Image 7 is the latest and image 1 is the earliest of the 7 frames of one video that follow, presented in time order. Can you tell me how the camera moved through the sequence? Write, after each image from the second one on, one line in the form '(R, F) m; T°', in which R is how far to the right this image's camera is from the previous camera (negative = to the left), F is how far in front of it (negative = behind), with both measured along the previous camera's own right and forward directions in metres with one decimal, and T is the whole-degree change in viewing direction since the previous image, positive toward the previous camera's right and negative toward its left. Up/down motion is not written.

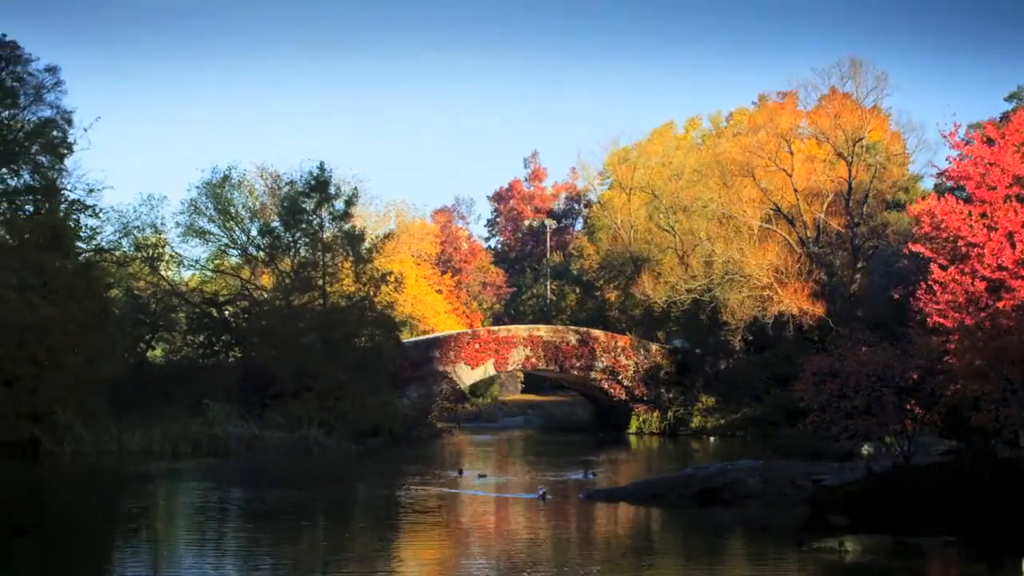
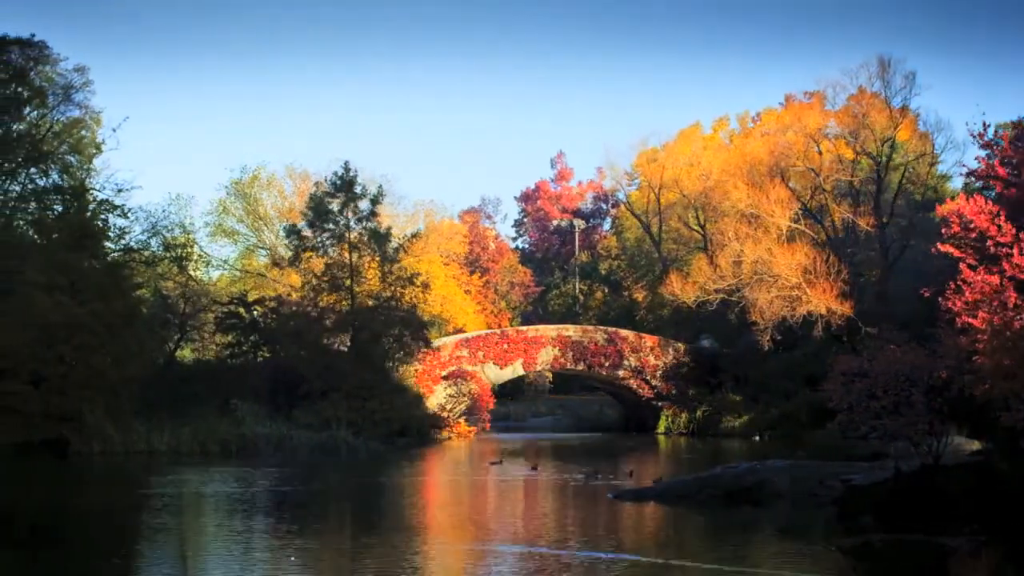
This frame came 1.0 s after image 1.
(-0.7, 0.0) m; 0°
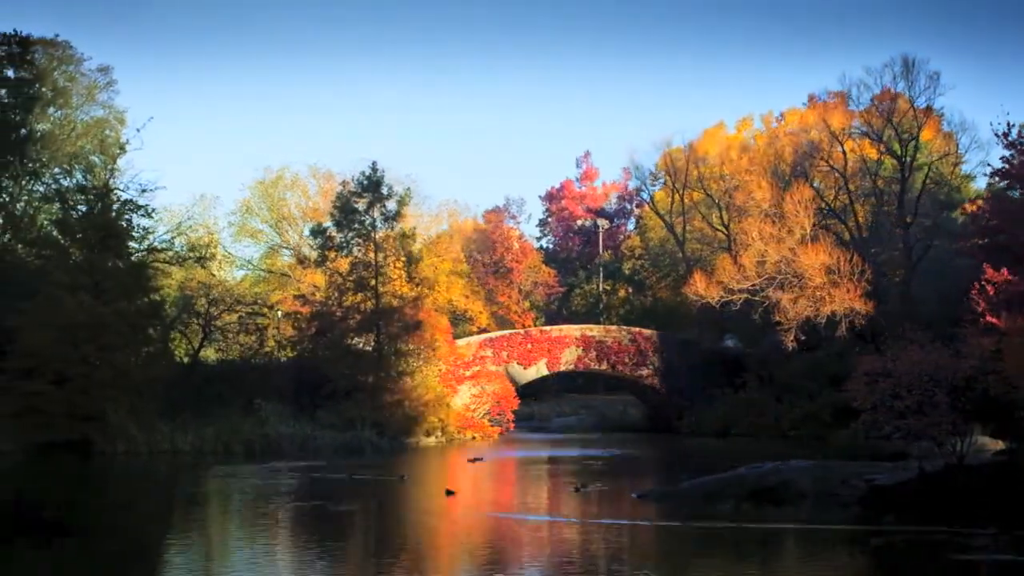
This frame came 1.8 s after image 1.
(-0.8, 0.0) m; 0°
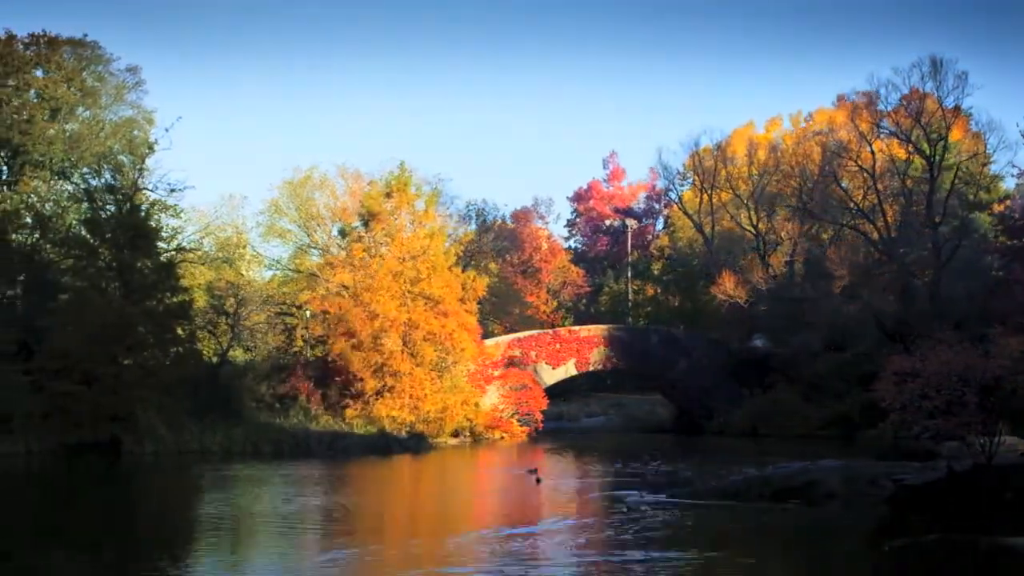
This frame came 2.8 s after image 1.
(-0.9, 0.0) m; 0°
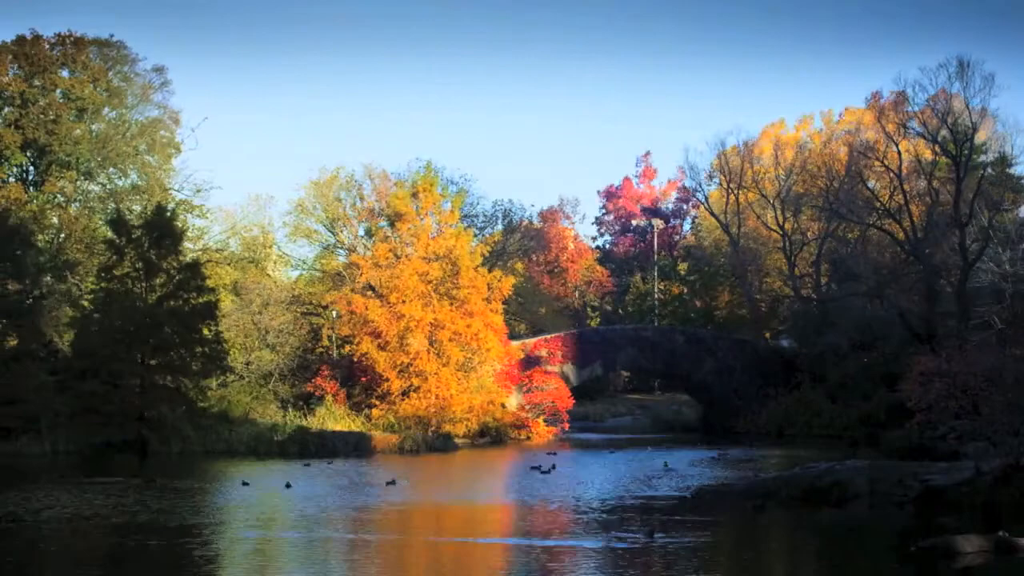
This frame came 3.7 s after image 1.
(-0.8, 0.0) m; 0°
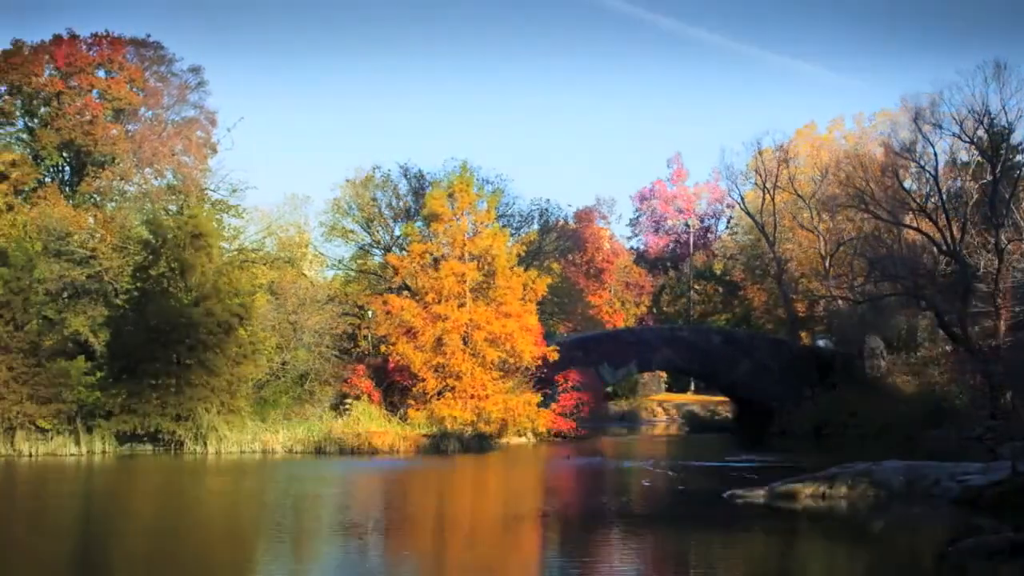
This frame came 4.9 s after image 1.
(-1.0, 0.0) m; 0°
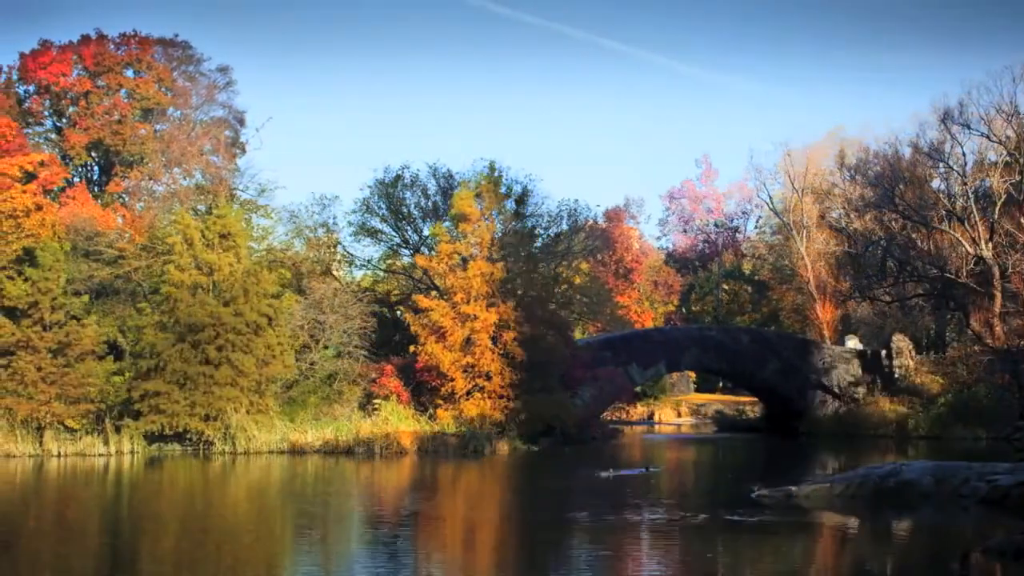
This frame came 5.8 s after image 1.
(-0.9, 0.0) m; 0°
